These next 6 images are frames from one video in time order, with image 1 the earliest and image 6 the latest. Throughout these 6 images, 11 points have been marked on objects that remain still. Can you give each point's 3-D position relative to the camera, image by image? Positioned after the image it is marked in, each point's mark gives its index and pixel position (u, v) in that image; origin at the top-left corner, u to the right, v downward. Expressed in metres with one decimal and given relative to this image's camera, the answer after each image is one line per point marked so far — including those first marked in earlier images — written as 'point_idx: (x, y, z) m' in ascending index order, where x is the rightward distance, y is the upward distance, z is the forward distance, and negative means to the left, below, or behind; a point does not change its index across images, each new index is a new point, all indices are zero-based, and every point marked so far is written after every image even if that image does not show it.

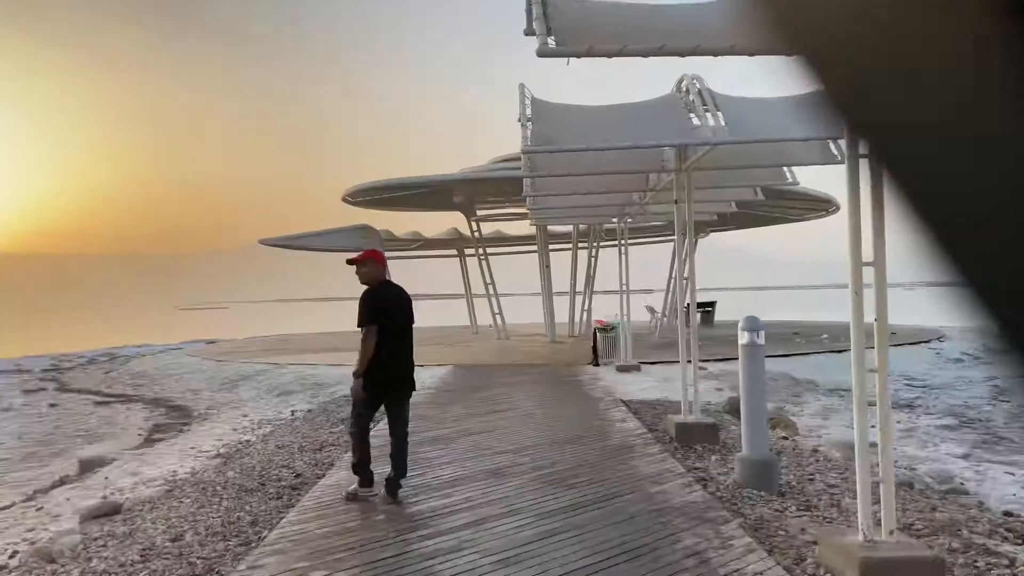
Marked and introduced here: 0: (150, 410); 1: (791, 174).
0: (-5.9, -2.0, +12.8) m
1: (+3.0, +1.3, +8.6) m
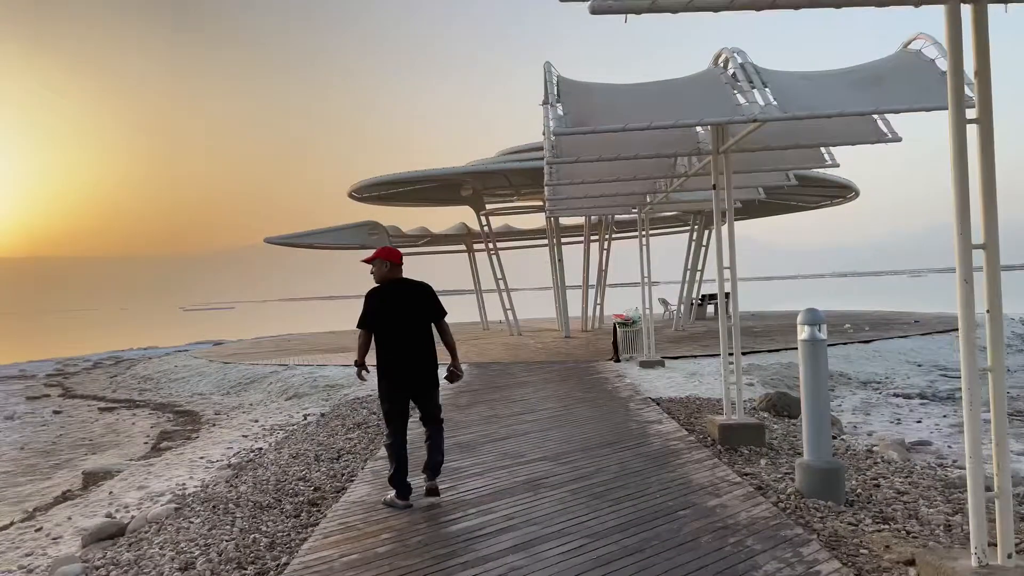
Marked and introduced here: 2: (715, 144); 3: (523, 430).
0: (-5.6, -2.0, +12.4) m
1: (+3.2, +1.4, +8.1) m
2: (+1.7, +1.2, +6.7) m
3: (+0.1, -1.3, +7.2) m
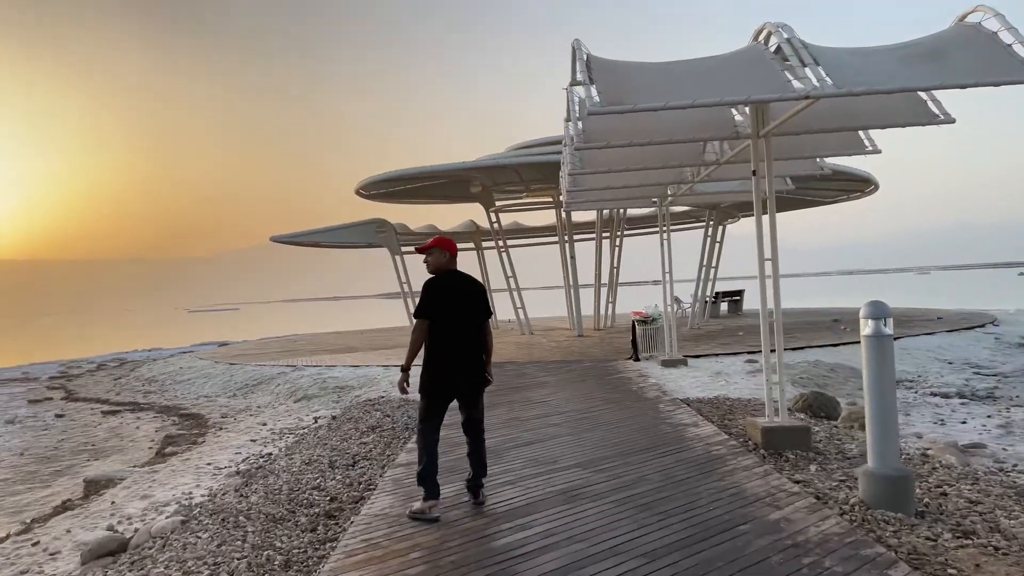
0: (-5.3, -2.0, +12.0) m
1: (+3.4, +1.5, +7.7) m
2: (+1.9, +1.3, +6.3) m
3: (+0.3, -1.2, +6.7) m
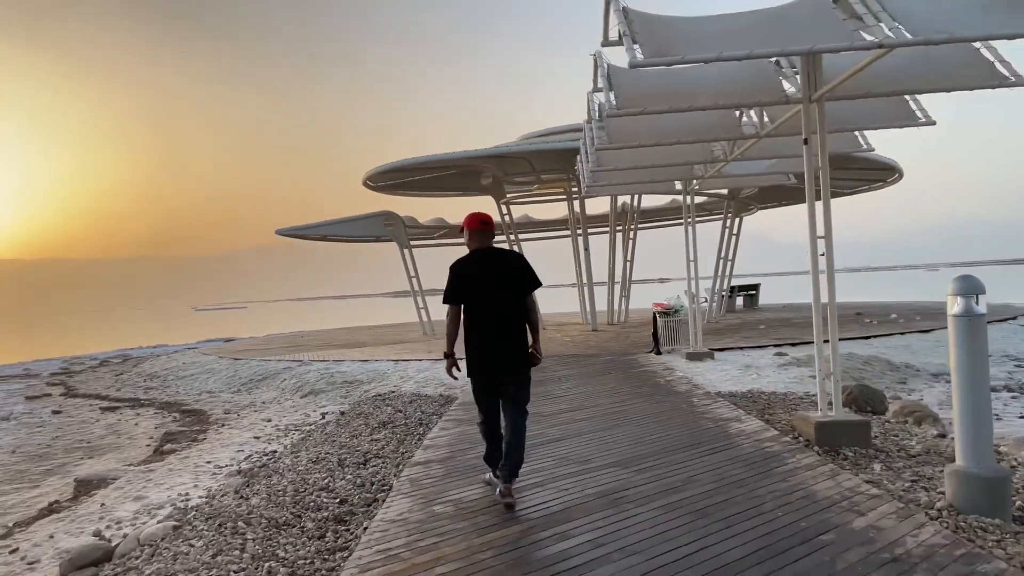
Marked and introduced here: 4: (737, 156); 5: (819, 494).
0: (-5.1, -1.9, +11.4) m
1: (+3.6, +1.6, +7.1) m
2: (+2.1, +1.4, +5.7) m
3: (+0.5, -1.1, +6.2) m
4: (+2.3, +1.4, +8.2) m
5: (+1.5, -1.0, +3.9) m
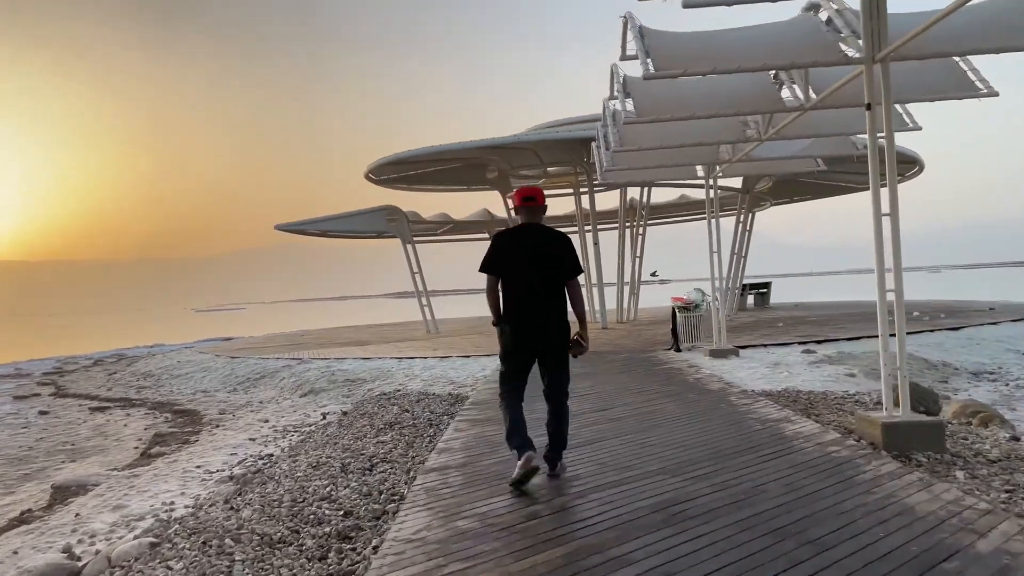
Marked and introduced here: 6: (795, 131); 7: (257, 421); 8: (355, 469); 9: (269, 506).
0: (-4.9, -1.8, +10.8) m
1: (+3.8, +1.7, +6.5) m
2: (+2.3, +1.5, +5.1) m
3: (+0.7, -1.0, +5.5) m
4: (+2.5, +1.5, +7.6) m
5: (+1.7, -0.9, +3.3) m
6: (+2.8, +1.6, +7.9) m
7: (-2.9, -1.5, +9.1) m
8: (-1.0, -1.2, +5.3) m
9: (-1.4, -1.3, +4.6) m
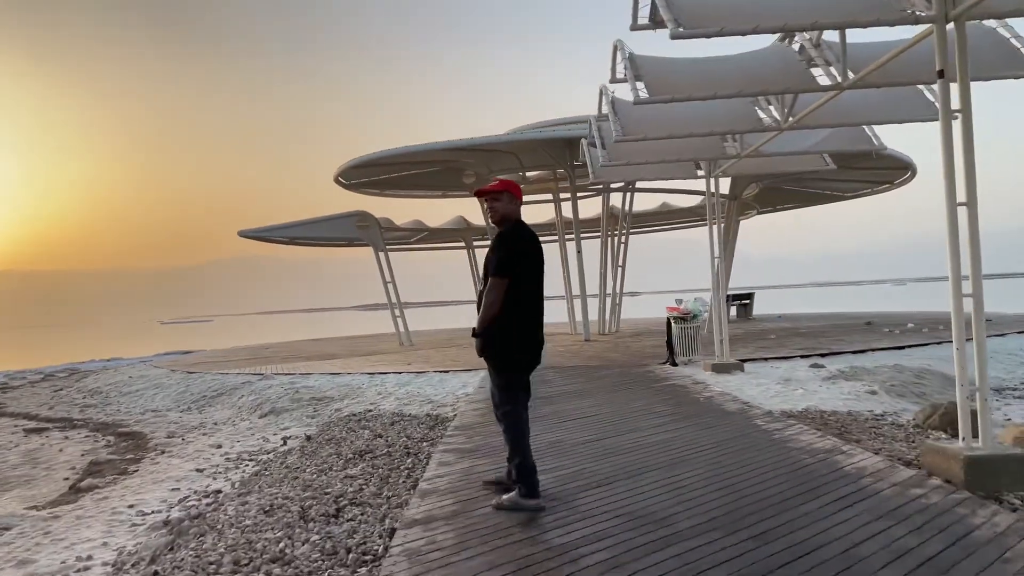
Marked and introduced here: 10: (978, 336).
0: (-5.1, -1.9, +9.7) m
1: (+3.8, +1.7, +5.7) m
2: (+2.3, +1.5, +4.2) m
3: (+0.7, -1.0, +4.6) m
4: (+2.4, +1.4, +6.8) m
5: (+1.7, -0.9, +2.4) m
6: (+2.7, +1.5, +7.1) m
7: (-3.1, -1.6, +8.0) m
8: (-1.1, -1.2, +4.3) m
9: (-1.4, -1.3, +3.6) m
10: (+2.5, -0.2, +4.2) m
